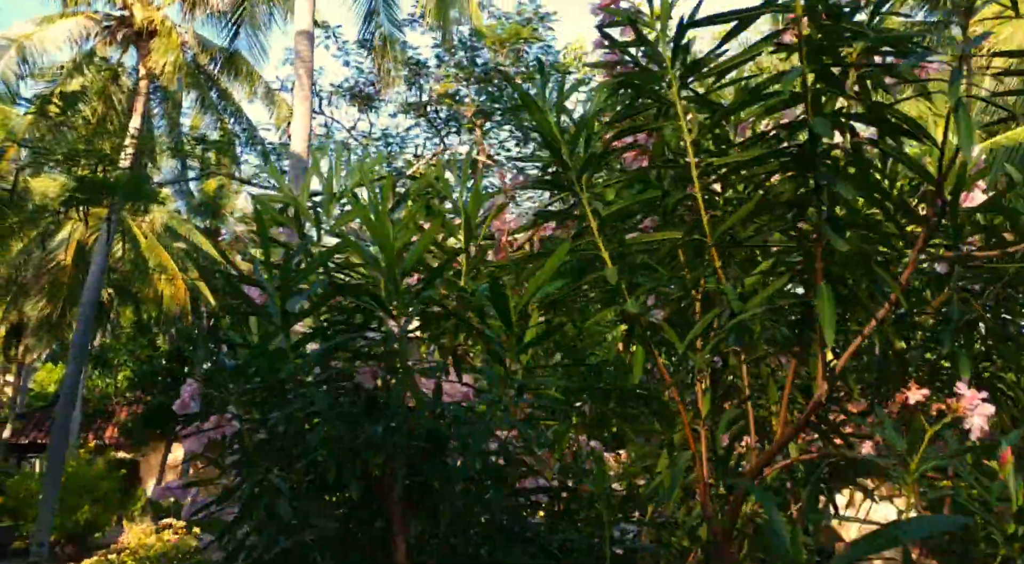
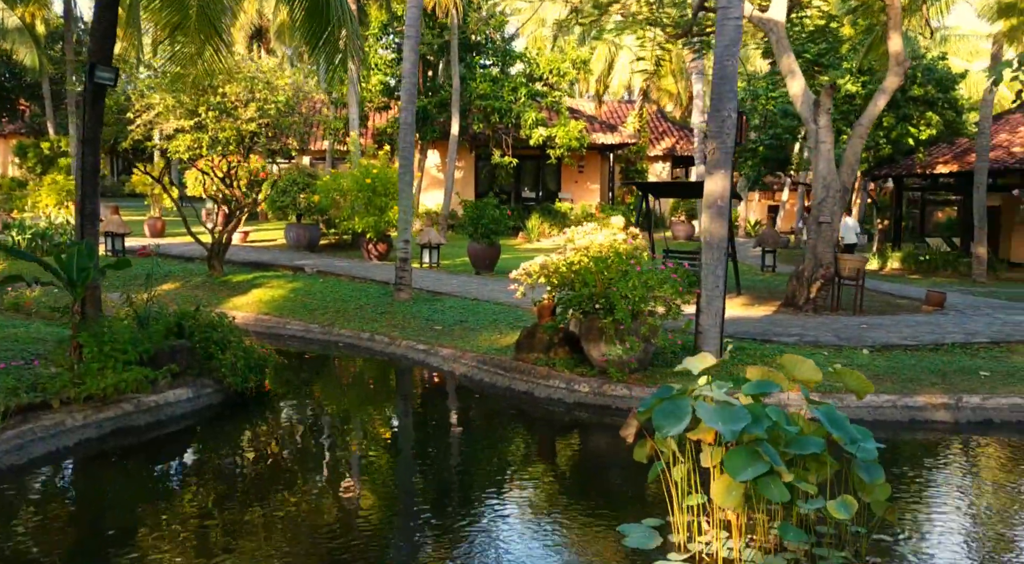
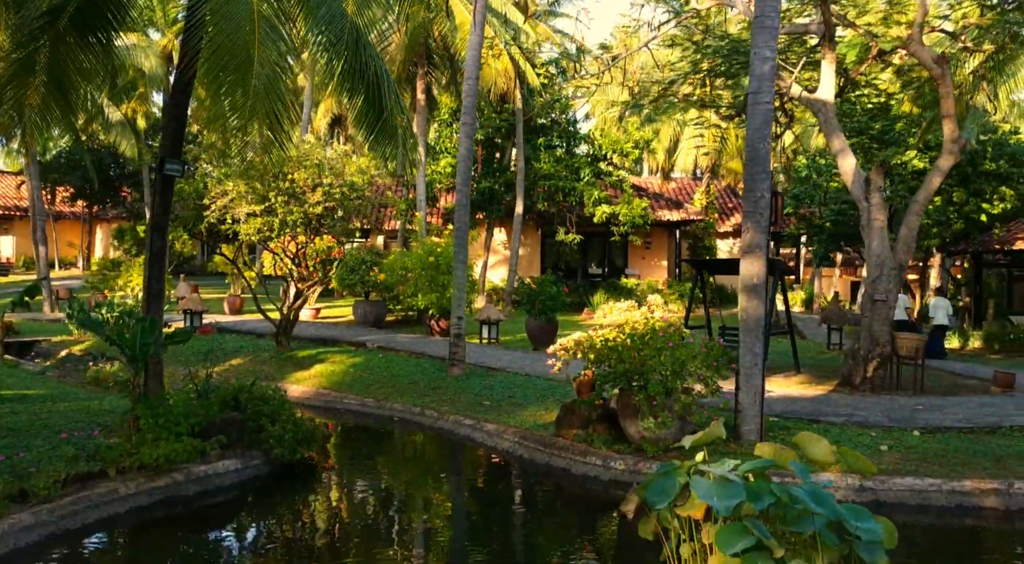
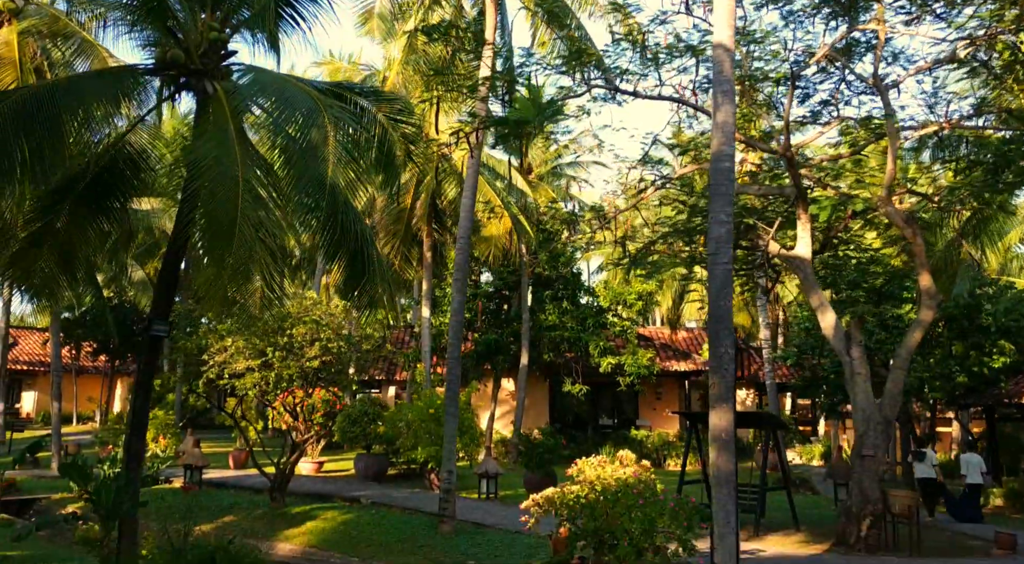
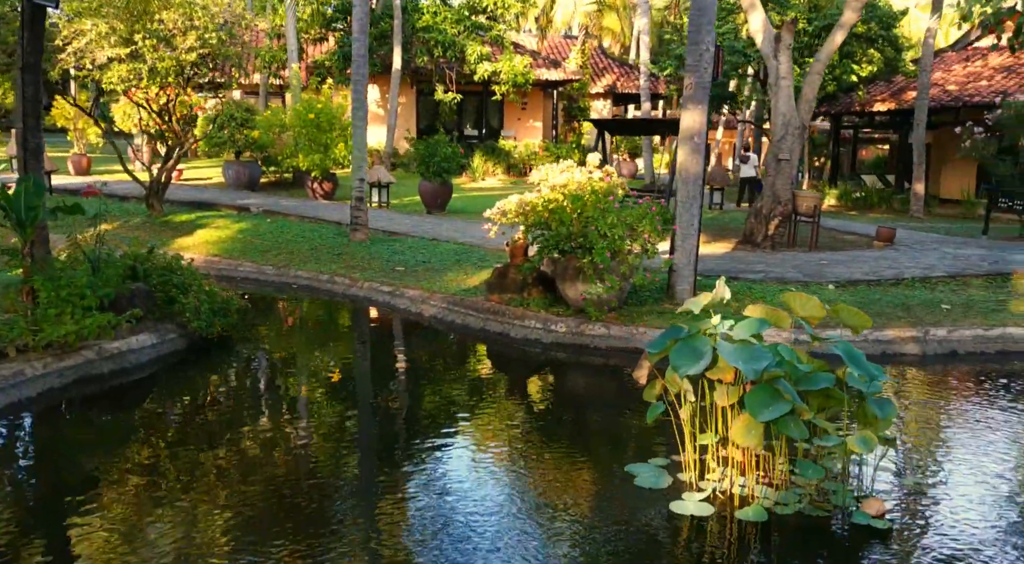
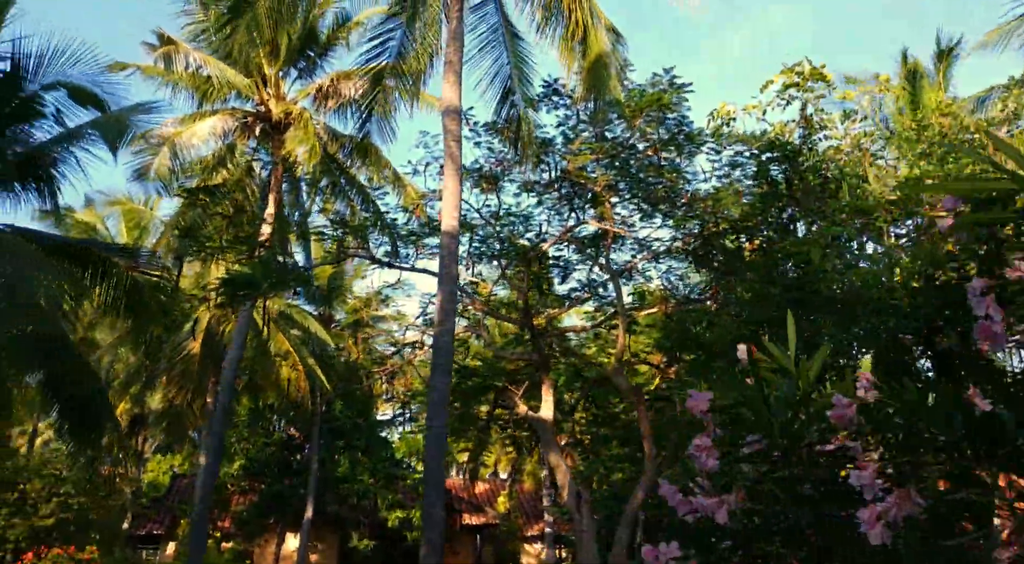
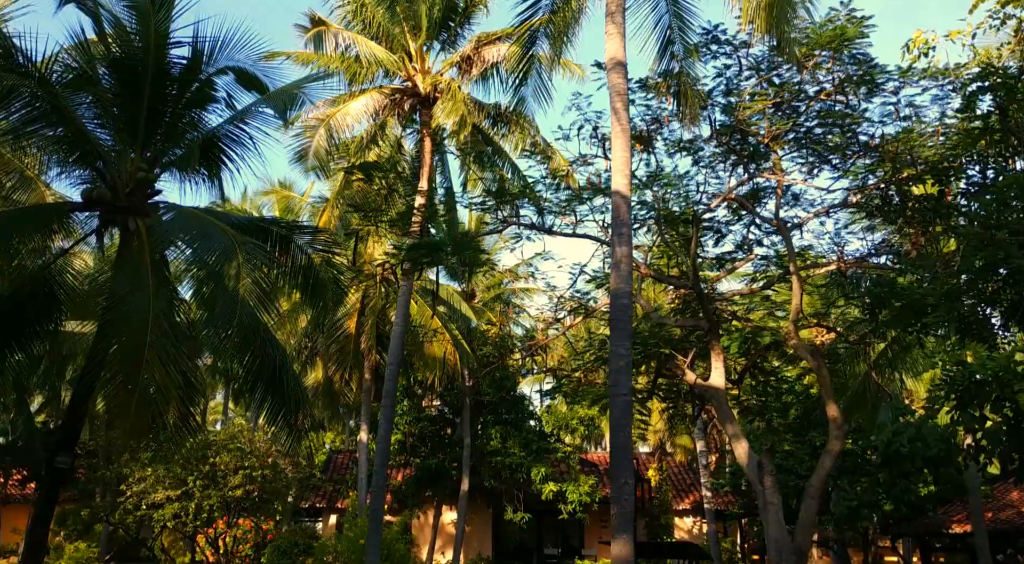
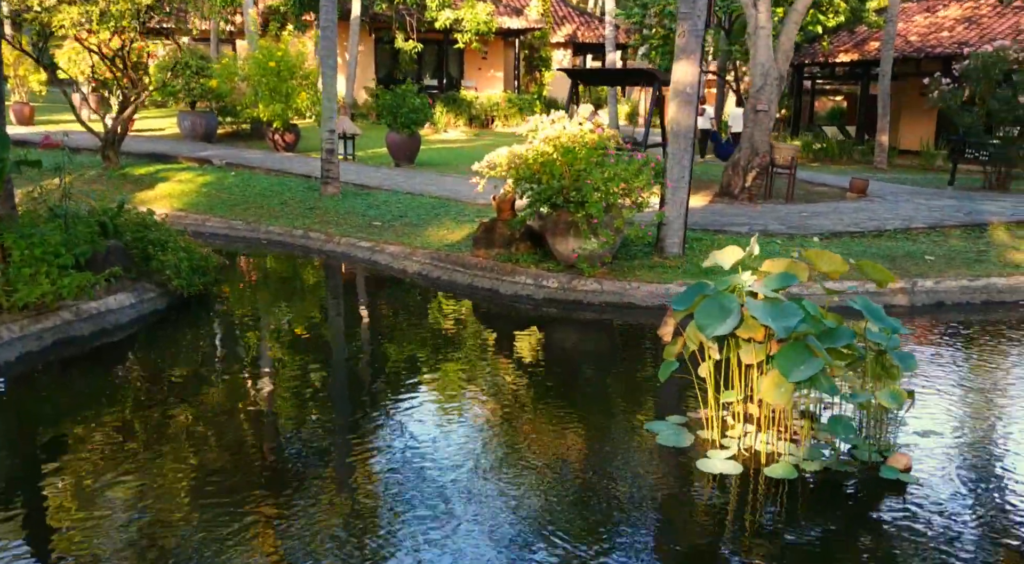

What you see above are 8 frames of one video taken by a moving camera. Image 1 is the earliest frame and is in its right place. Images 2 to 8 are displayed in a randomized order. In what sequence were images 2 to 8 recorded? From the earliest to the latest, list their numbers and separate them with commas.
6, 7, 4, 3, 2, 5, 8
